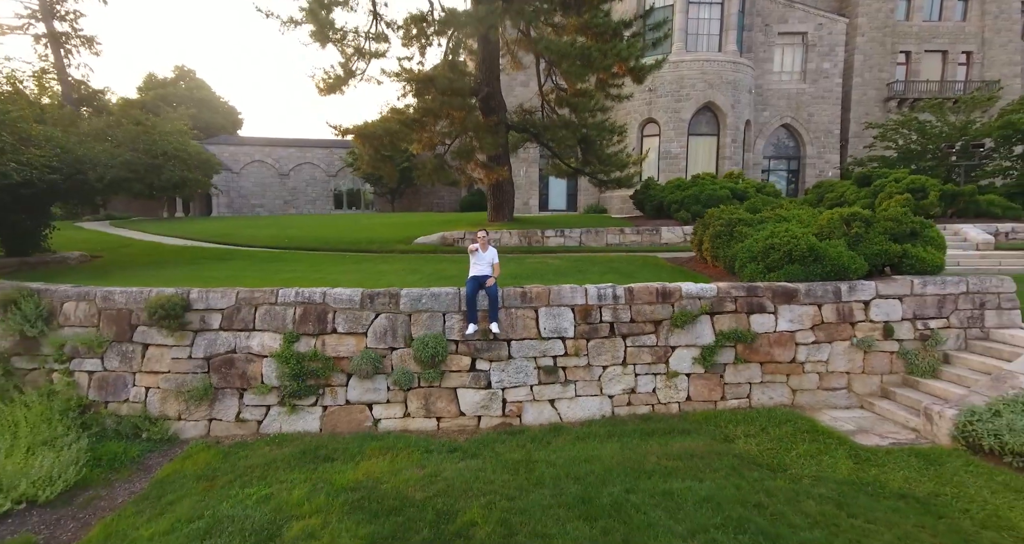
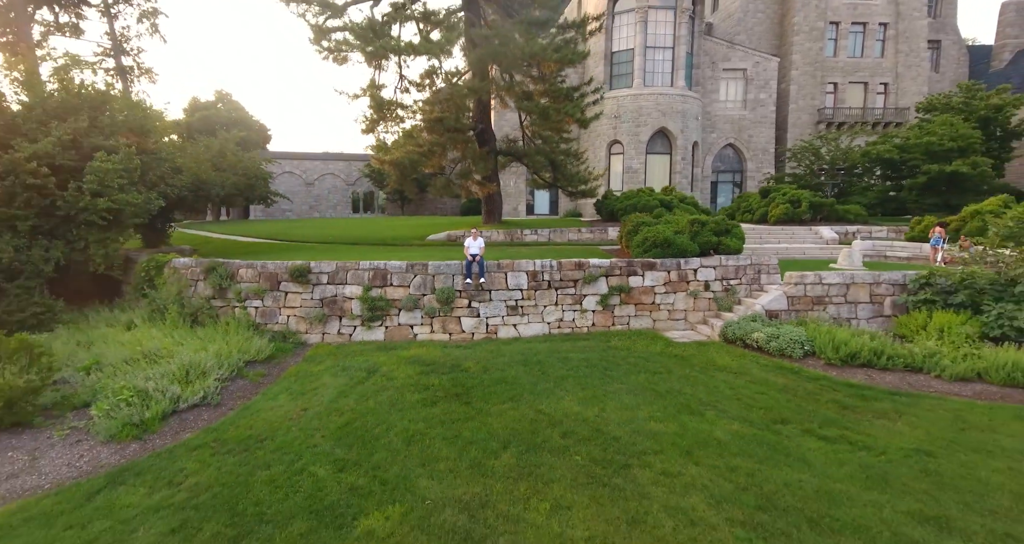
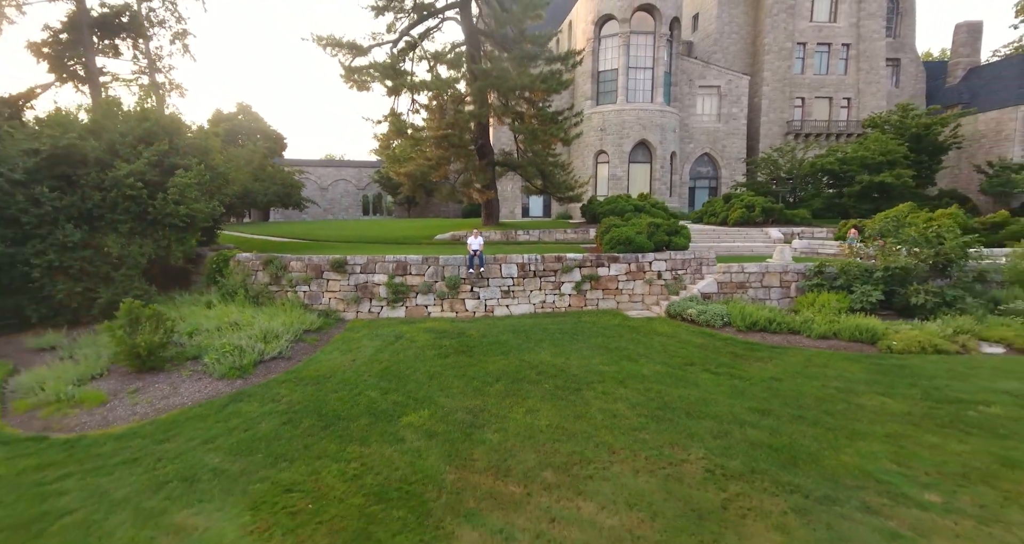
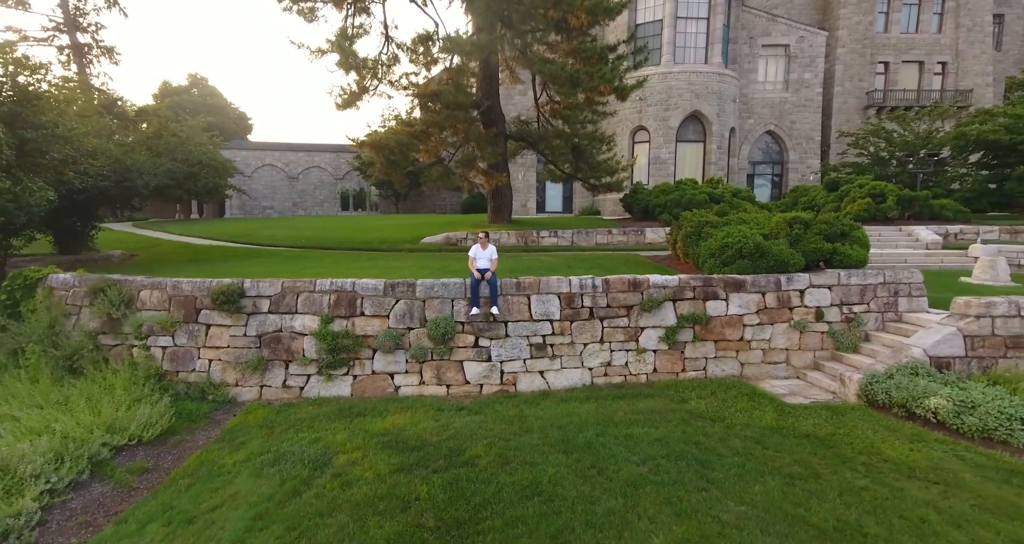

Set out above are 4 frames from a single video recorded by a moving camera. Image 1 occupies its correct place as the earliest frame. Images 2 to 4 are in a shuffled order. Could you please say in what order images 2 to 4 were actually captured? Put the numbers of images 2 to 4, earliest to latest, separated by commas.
4, 2, 3
